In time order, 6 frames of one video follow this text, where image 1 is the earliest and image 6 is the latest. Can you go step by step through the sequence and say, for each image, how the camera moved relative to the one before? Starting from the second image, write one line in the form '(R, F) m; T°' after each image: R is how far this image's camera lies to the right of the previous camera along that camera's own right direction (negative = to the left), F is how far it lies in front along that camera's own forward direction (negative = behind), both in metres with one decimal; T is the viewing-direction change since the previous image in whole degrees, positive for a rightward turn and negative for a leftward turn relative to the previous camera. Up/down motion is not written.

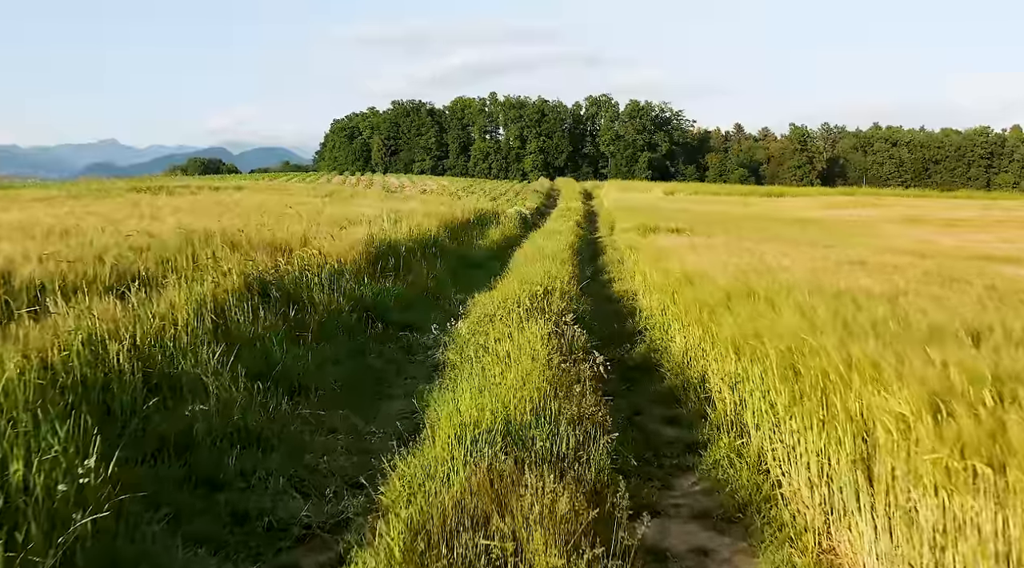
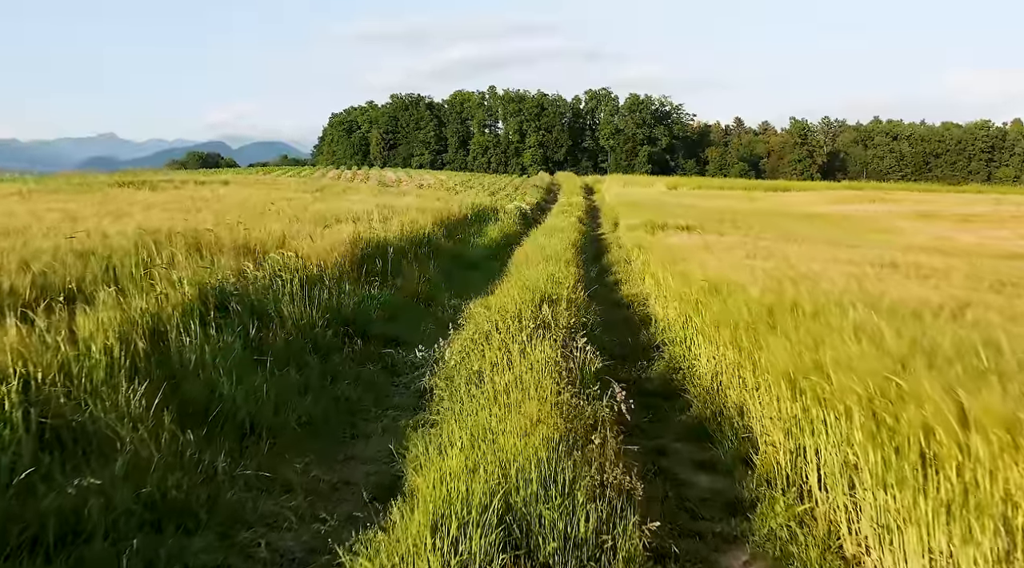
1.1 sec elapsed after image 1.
(0.0, +0.9) m; 0°
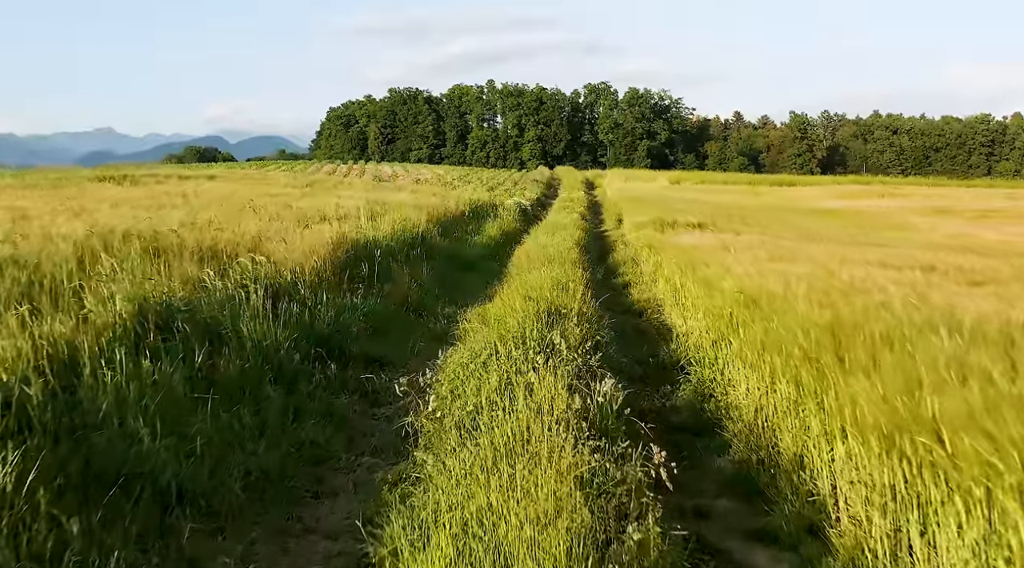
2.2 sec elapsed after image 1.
(0.0, +0.9) m; 0°
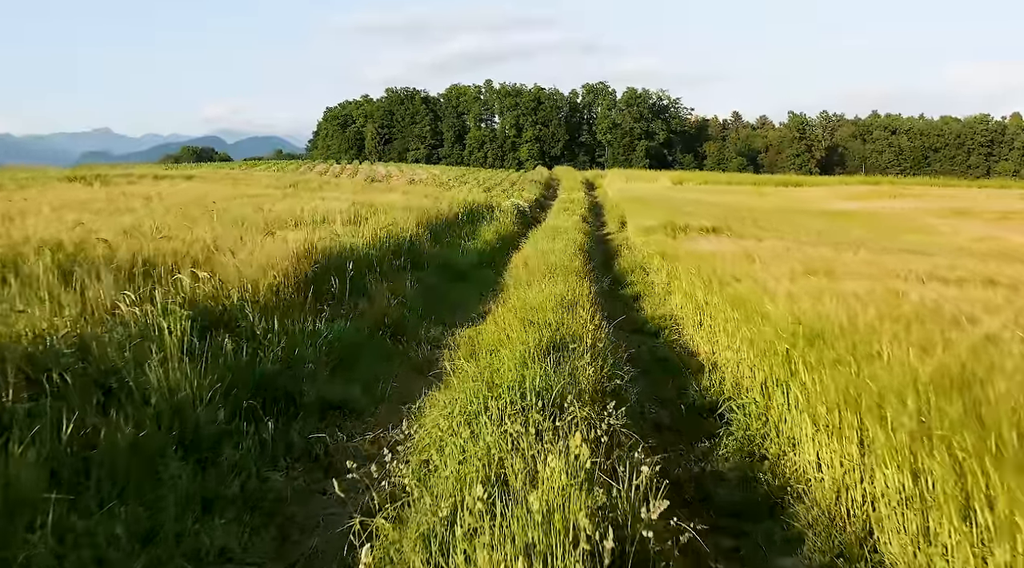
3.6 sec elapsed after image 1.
(0.0, +1.1) m; 0°
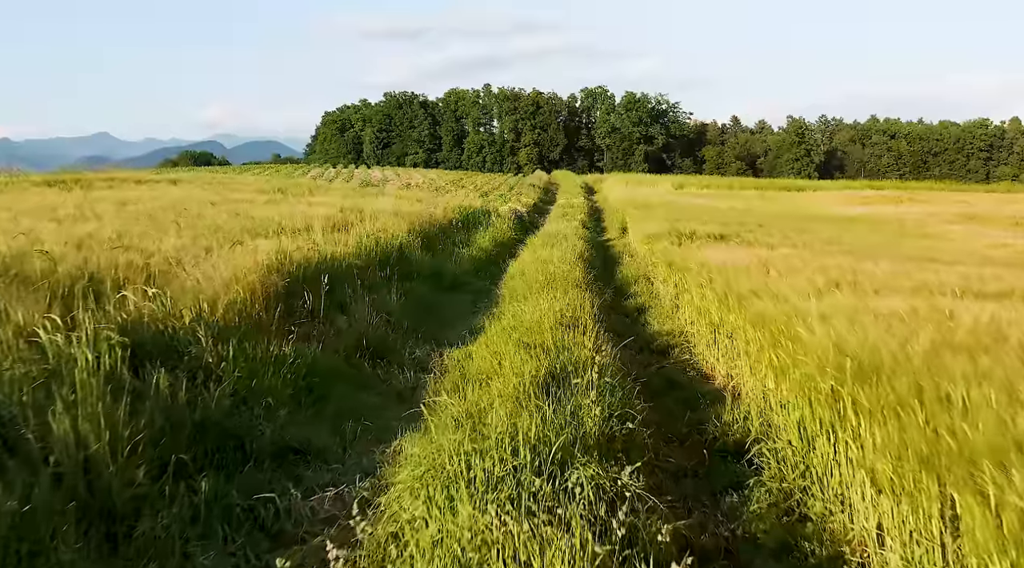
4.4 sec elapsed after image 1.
(0.0, +0.7) m; 0°
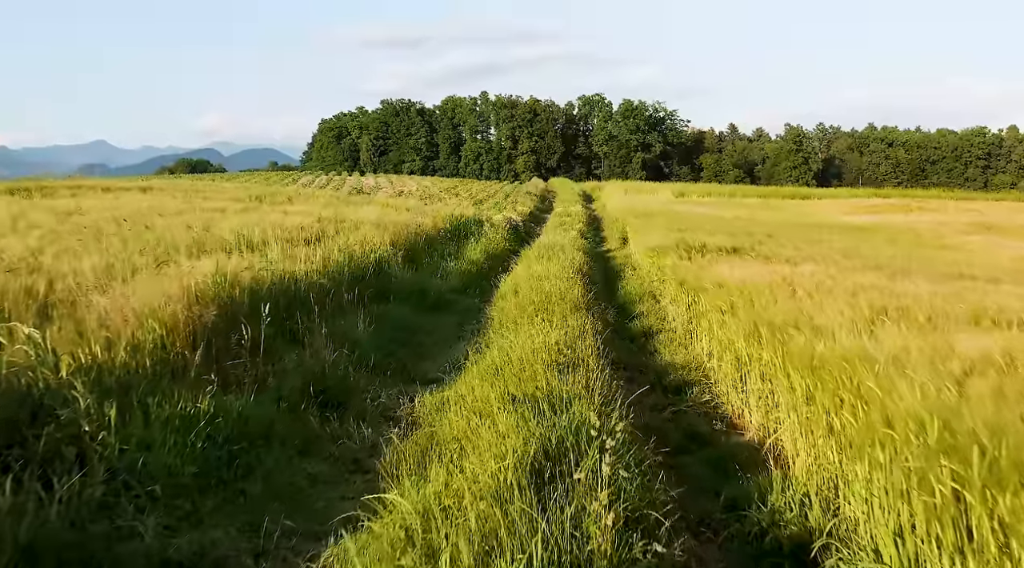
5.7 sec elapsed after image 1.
(+0.1, +1.1) m; 0°
